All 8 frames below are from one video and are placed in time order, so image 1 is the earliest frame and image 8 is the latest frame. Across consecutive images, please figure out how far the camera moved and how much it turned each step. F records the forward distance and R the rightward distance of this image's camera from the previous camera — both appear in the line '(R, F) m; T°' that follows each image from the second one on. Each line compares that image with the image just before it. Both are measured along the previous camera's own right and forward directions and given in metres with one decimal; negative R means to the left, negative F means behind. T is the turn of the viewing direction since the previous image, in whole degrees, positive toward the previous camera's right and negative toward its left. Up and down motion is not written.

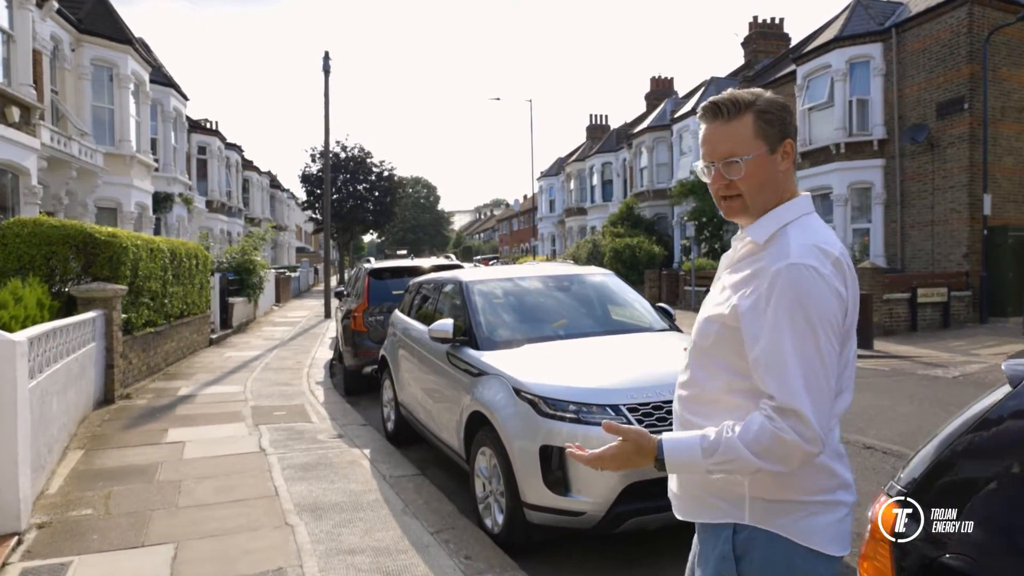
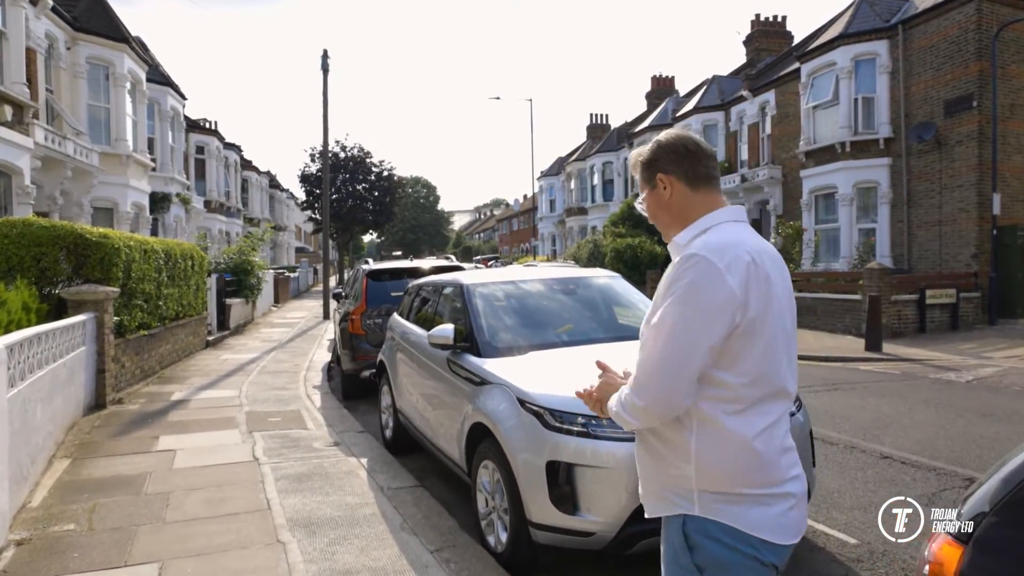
(0.0, +0.2) m; 0°
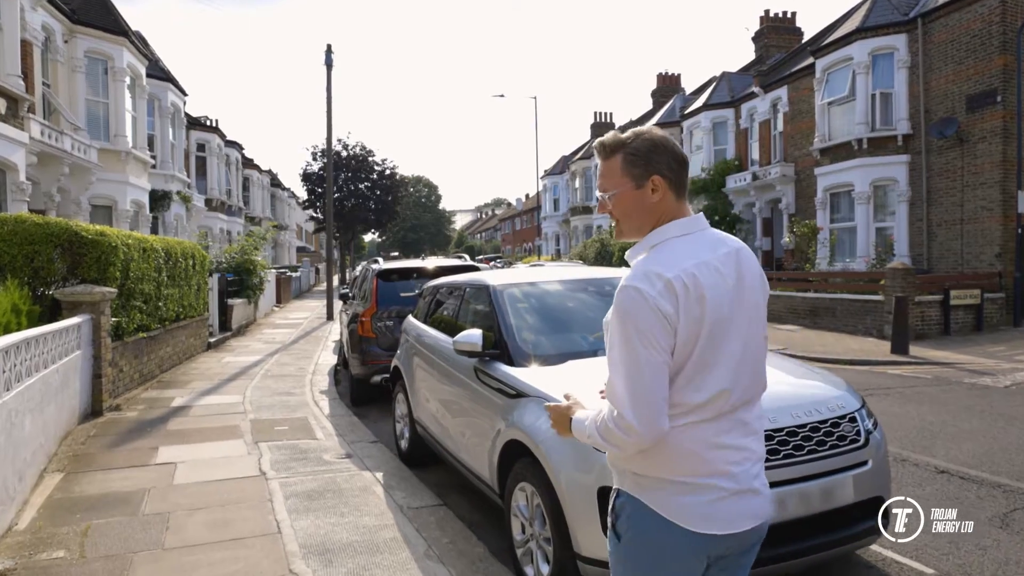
(-0.2, +0.4) m; 0°
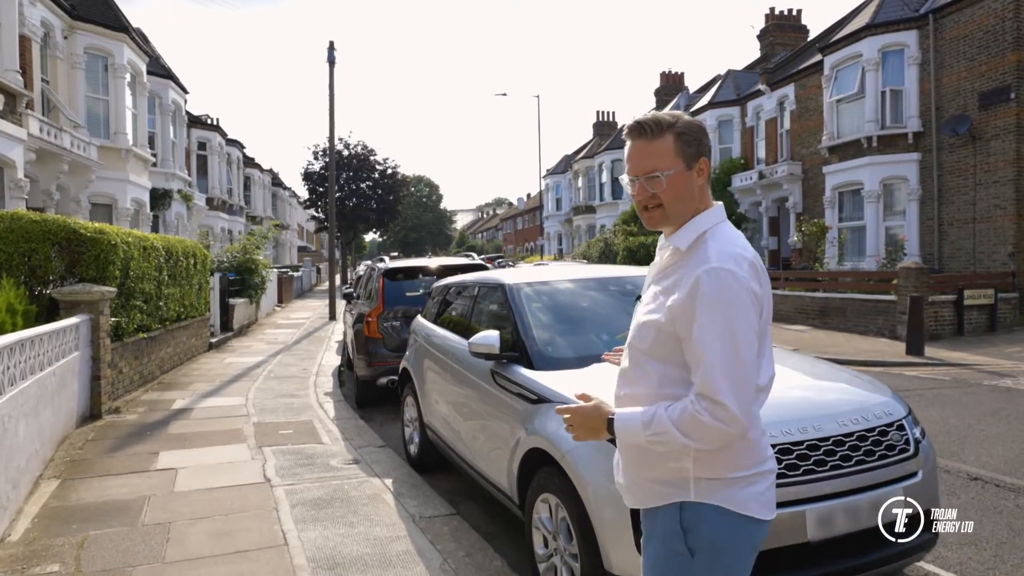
(-0.1, +0.2) m; 0°
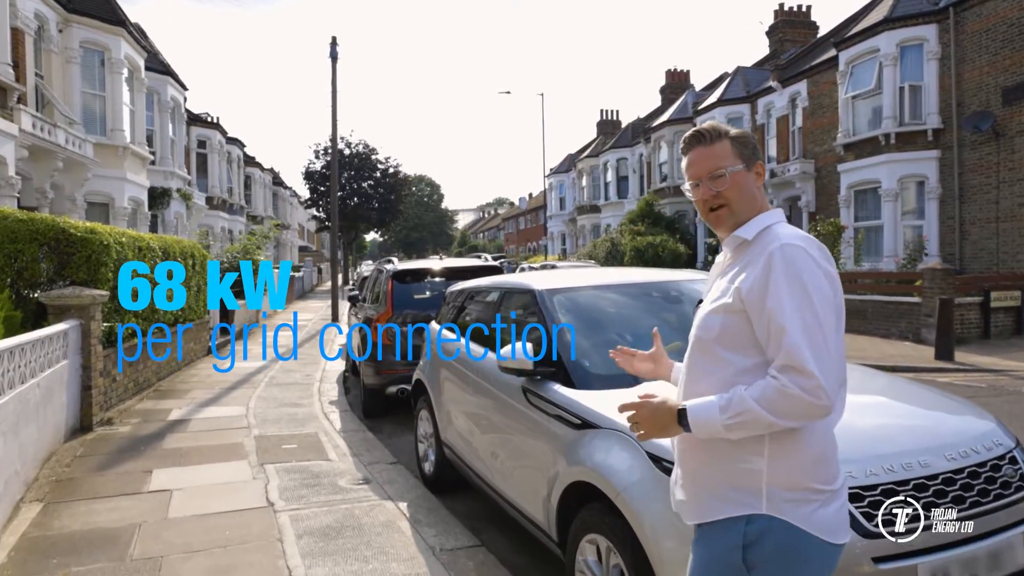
(-0.2, +0.5) m; 0°
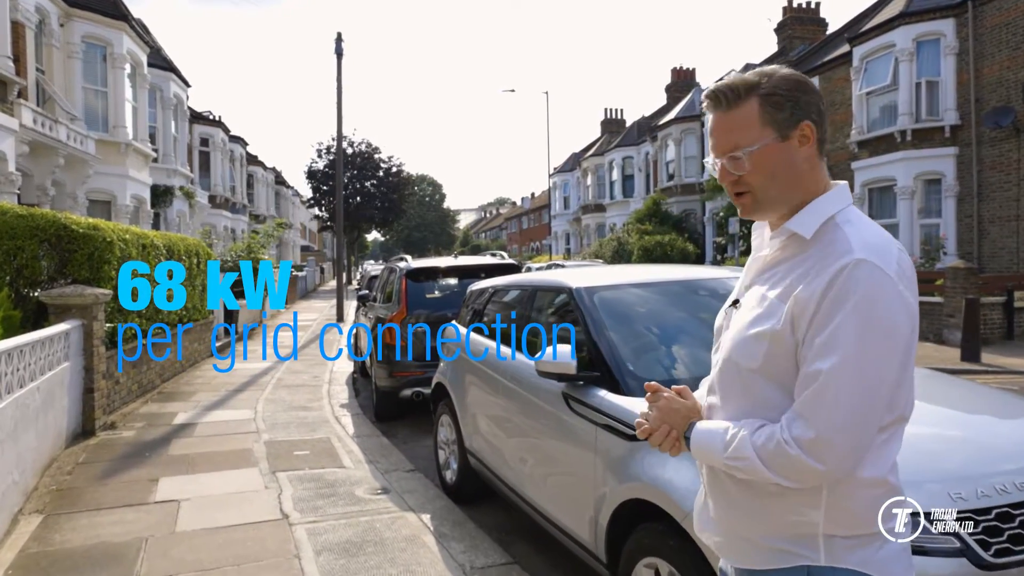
(-0.2, +0.3) m; 0°
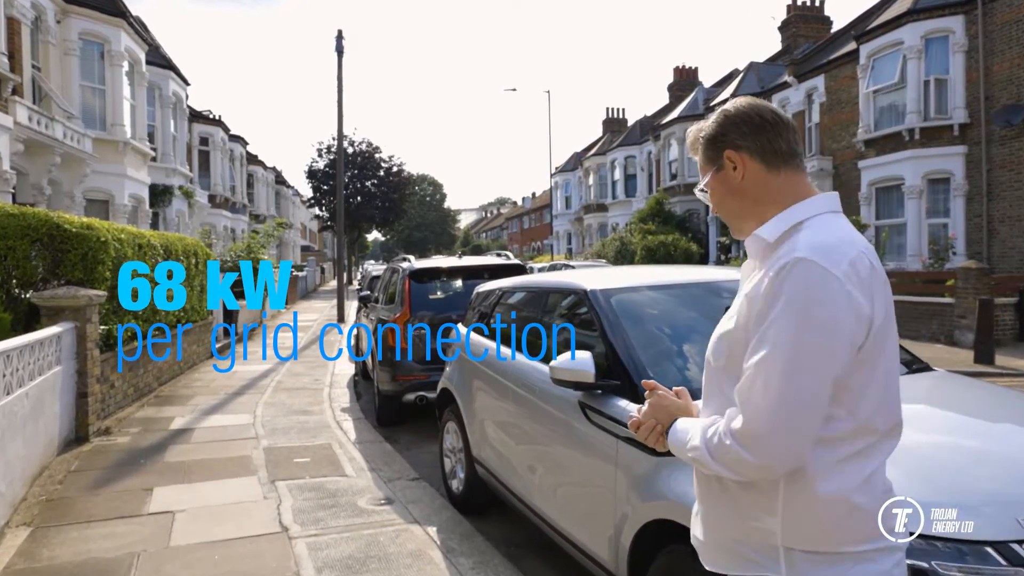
(-0.1, +0.2) m; 0°
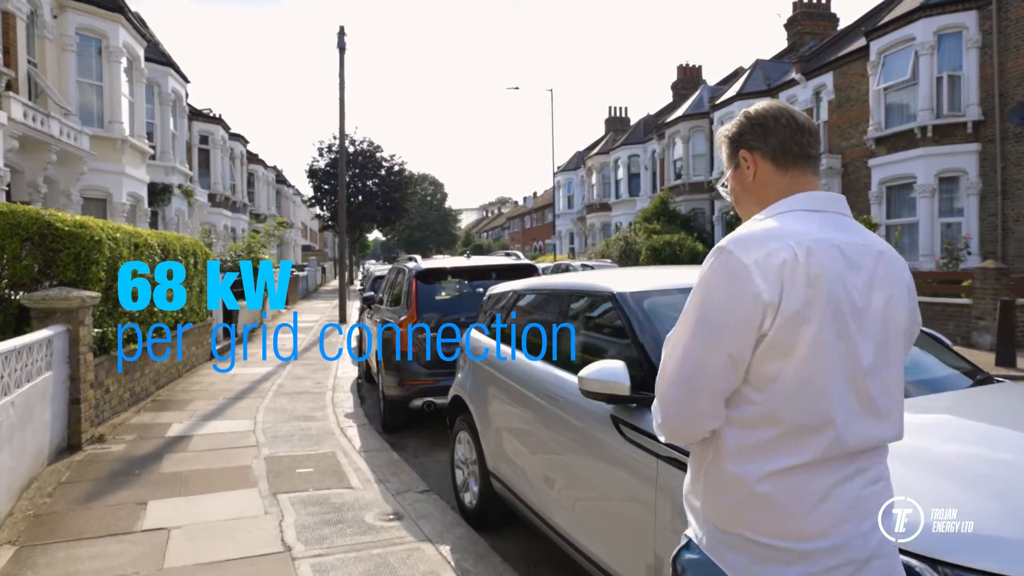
(-0.1, +0.3) m; 0°
